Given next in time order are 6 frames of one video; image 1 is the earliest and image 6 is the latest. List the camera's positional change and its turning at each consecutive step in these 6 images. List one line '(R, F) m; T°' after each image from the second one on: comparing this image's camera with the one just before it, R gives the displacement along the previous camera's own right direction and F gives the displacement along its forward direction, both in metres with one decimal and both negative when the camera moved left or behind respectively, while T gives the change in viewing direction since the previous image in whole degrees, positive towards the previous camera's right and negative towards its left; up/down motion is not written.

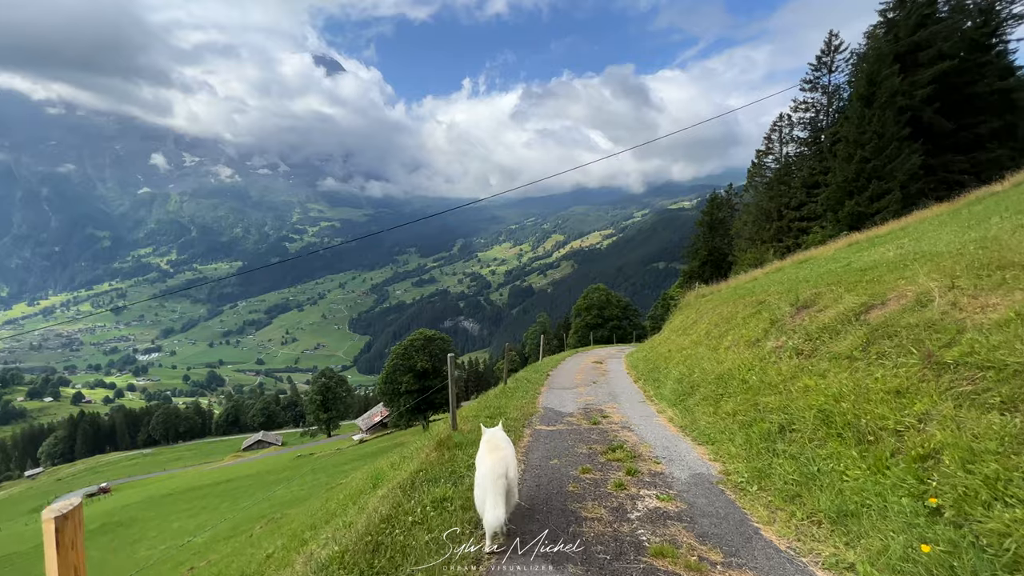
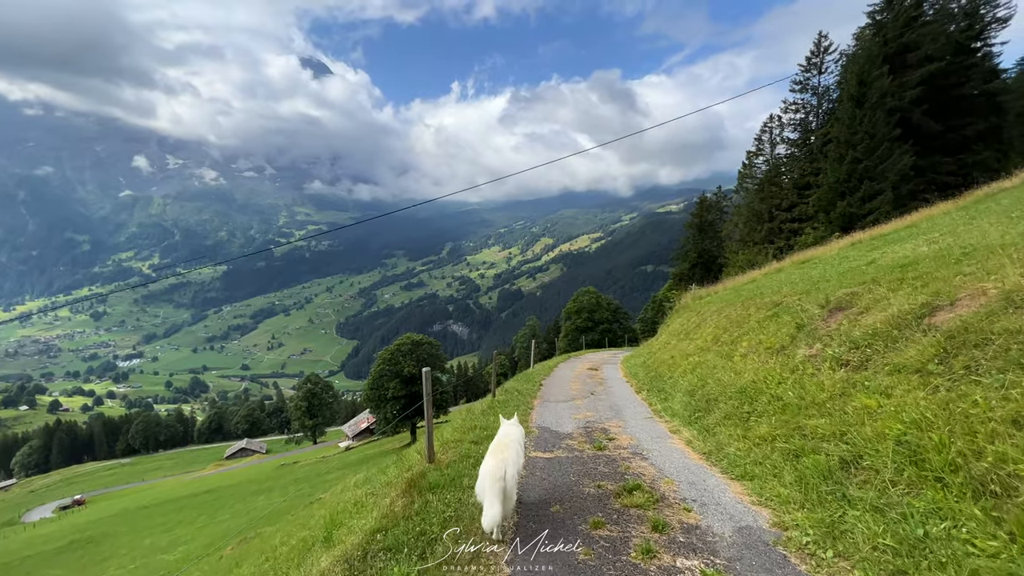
(0.0, +0.9) m; +1°
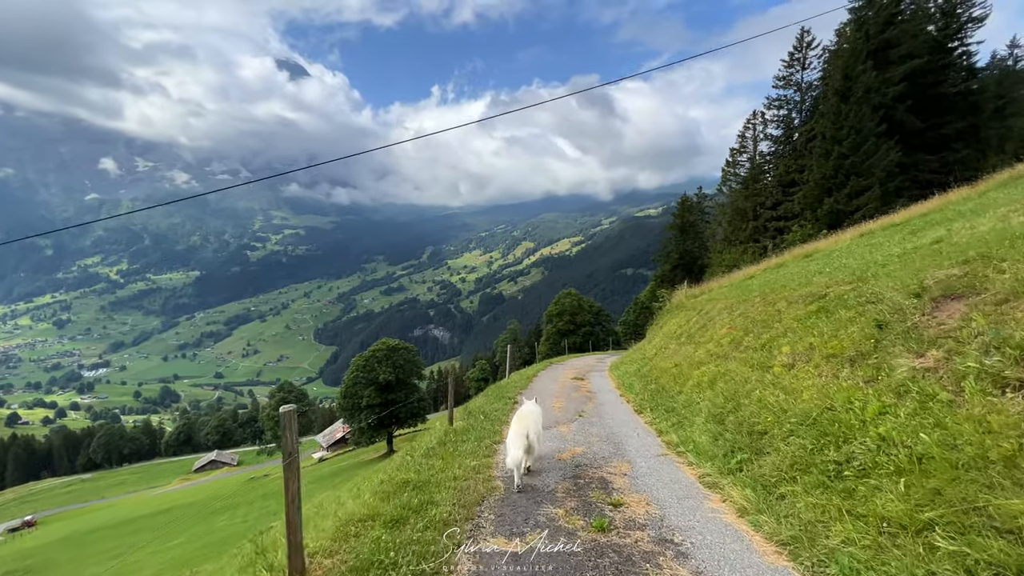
(+0.2, +1.9) m; +2°
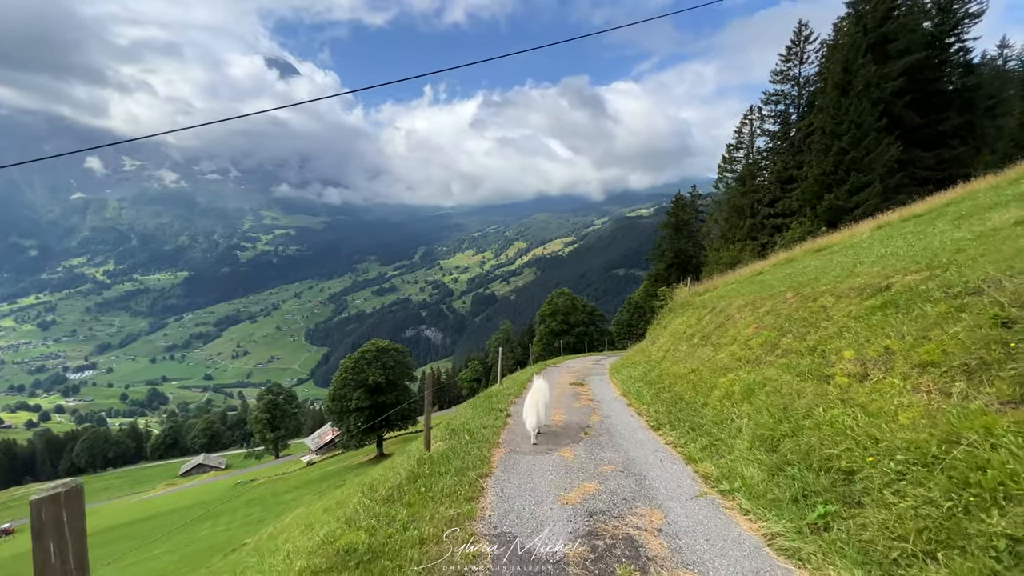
(0.0, +1.1) m; +1°
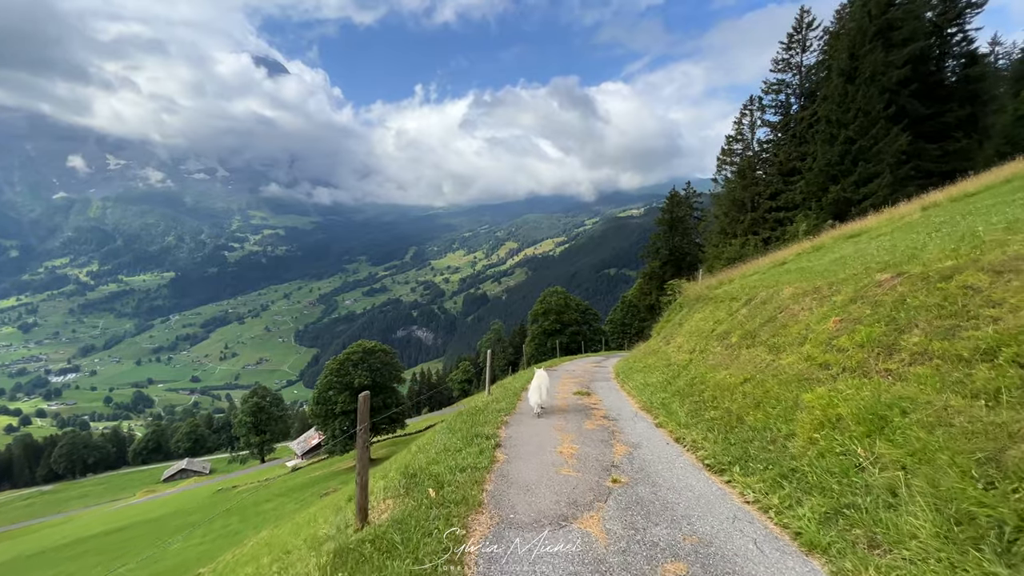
(0.0, +1.9) m; +1°
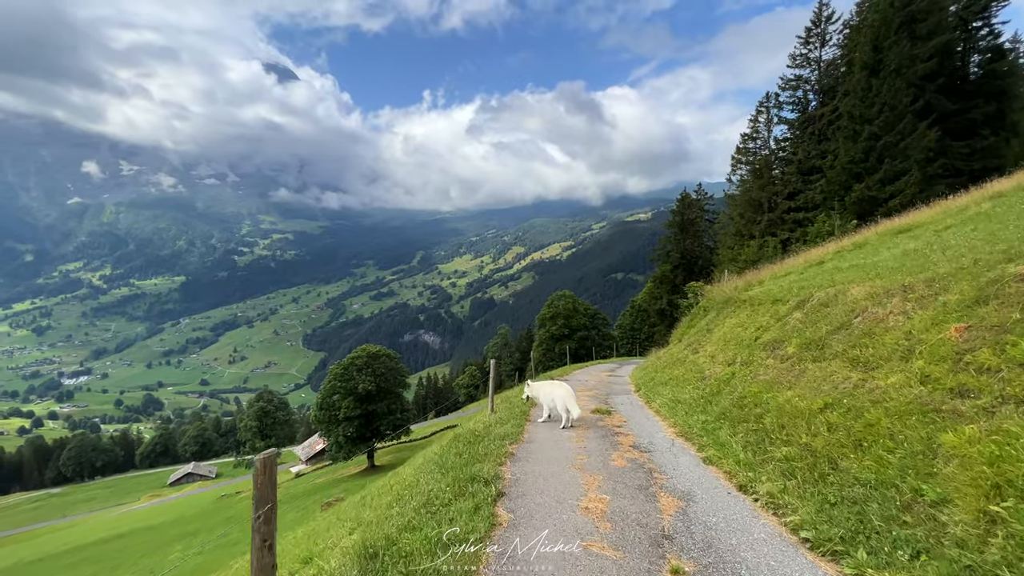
(0.0, +1.2) m; -1°
